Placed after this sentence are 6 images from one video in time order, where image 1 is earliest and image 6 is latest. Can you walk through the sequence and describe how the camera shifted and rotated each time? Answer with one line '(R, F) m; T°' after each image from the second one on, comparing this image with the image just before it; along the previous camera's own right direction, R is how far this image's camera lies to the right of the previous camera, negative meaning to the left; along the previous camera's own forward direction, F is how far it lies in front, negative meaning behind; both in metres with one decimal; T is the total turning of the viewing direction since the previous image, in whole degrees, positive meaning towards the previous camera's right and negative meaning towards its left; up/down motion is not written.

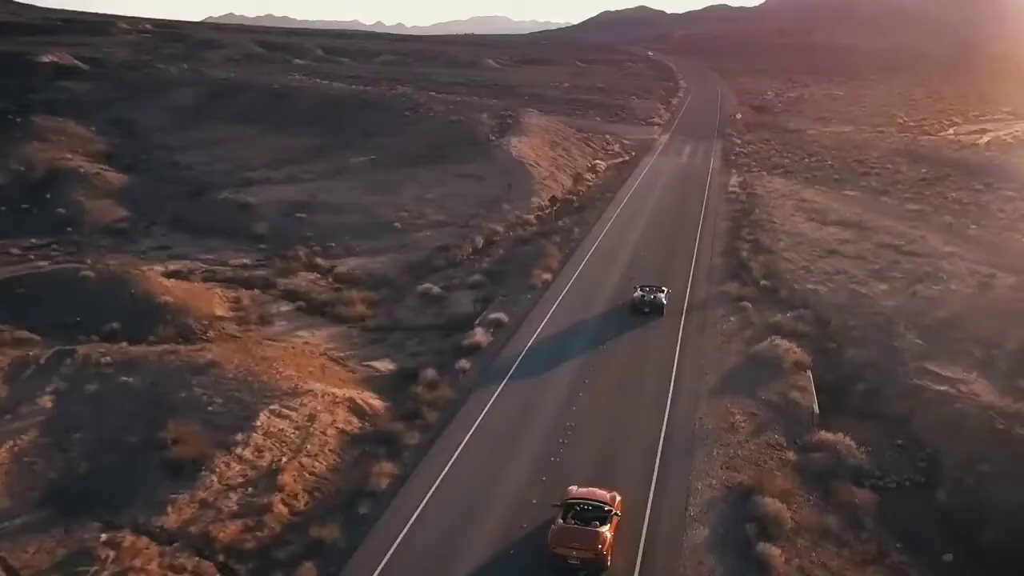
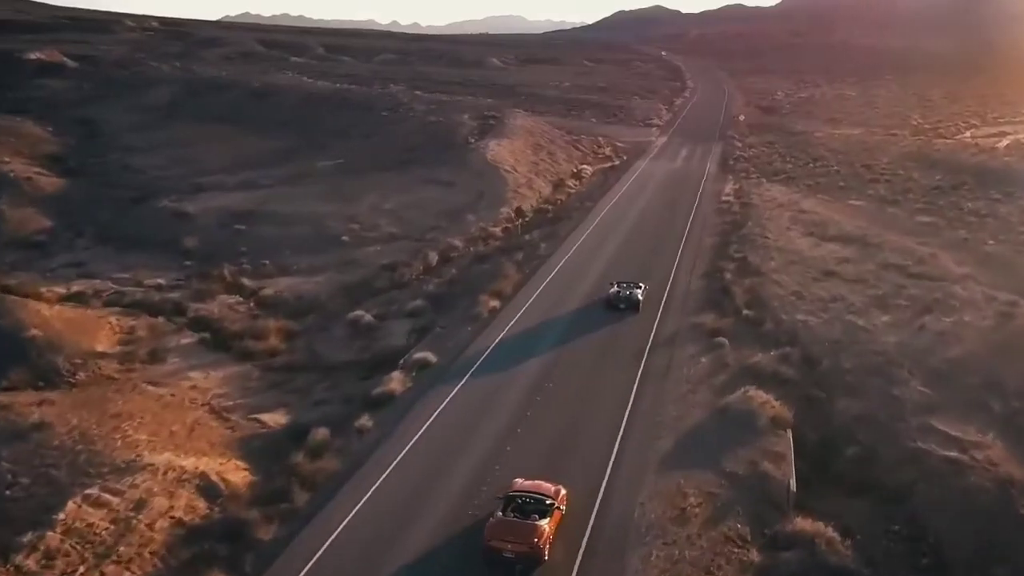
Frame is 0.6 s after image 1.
(+2.9, +5.5) m; -1°
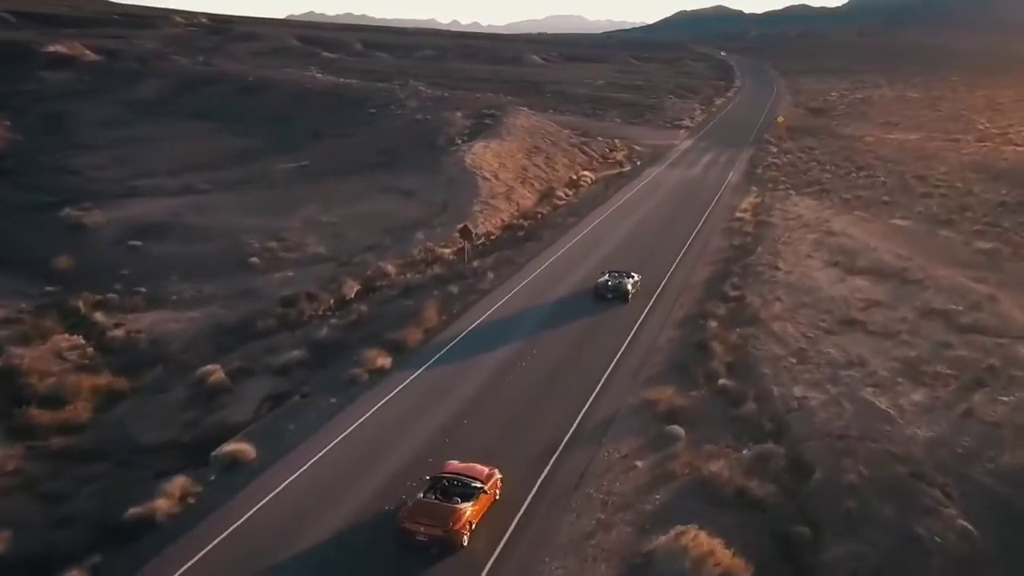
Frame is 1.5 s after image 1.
(+4.8, +9.3) m; -4°
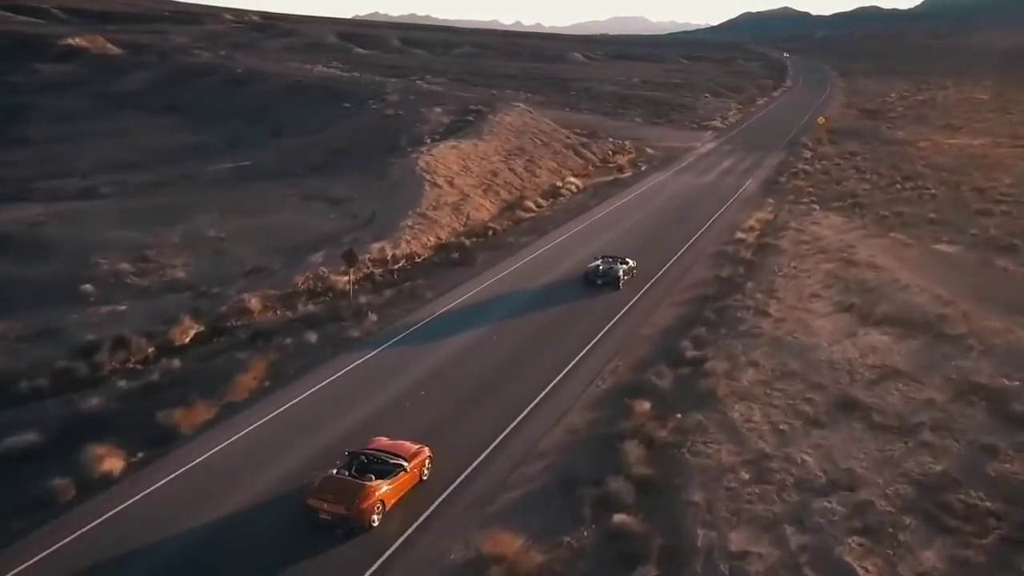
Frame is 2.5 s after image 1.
(+5.3, +9.5) m; -4°
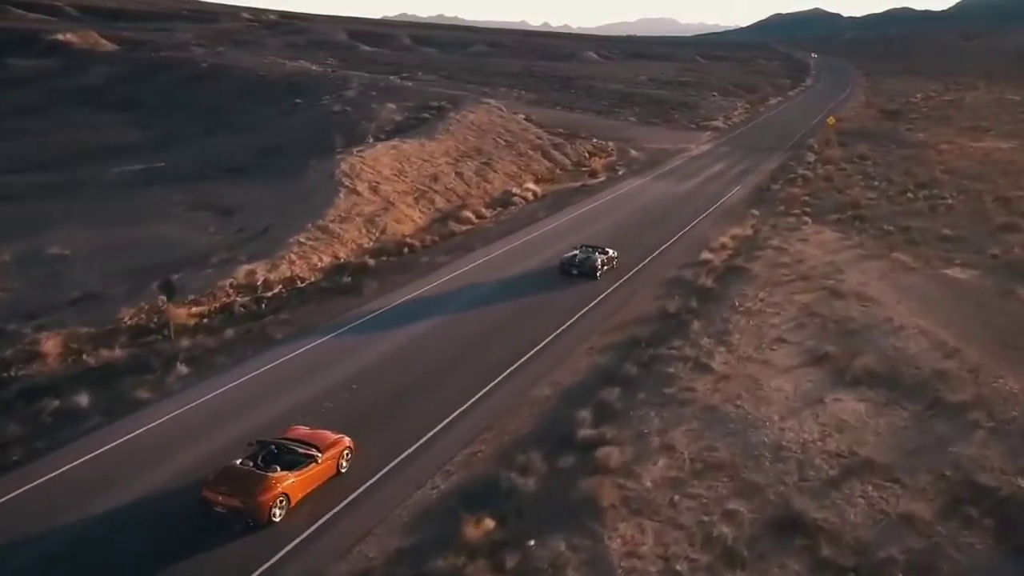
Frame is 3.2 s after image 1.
(+4.2, +6.9) m; -2°
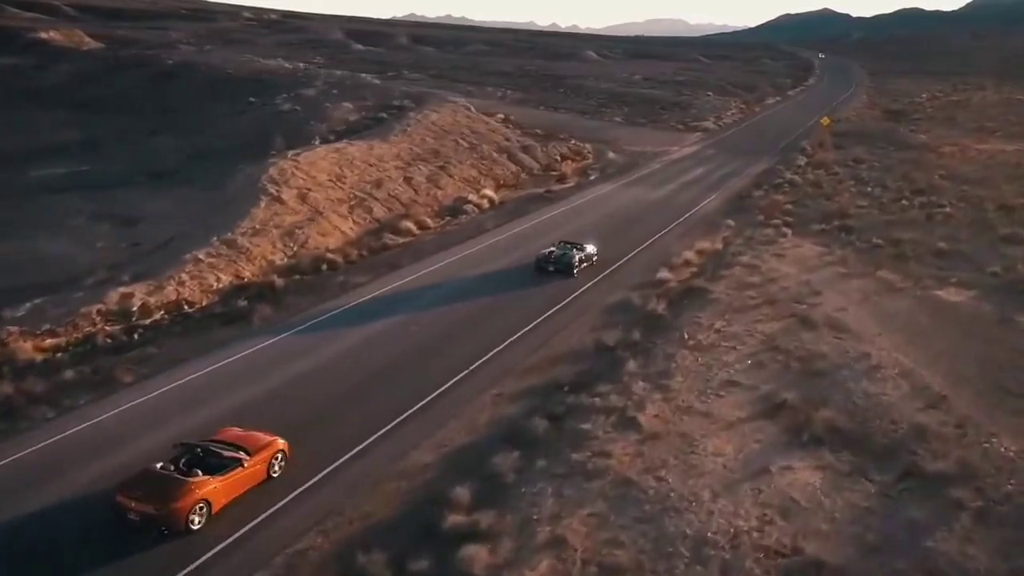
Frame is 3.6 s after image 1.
(+2.6, +4.0) m; 0°
